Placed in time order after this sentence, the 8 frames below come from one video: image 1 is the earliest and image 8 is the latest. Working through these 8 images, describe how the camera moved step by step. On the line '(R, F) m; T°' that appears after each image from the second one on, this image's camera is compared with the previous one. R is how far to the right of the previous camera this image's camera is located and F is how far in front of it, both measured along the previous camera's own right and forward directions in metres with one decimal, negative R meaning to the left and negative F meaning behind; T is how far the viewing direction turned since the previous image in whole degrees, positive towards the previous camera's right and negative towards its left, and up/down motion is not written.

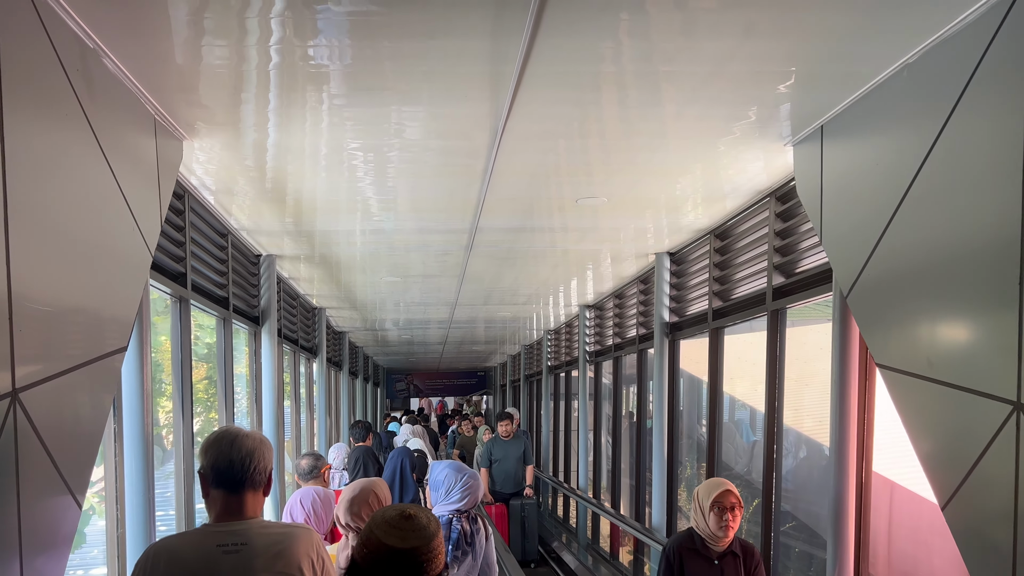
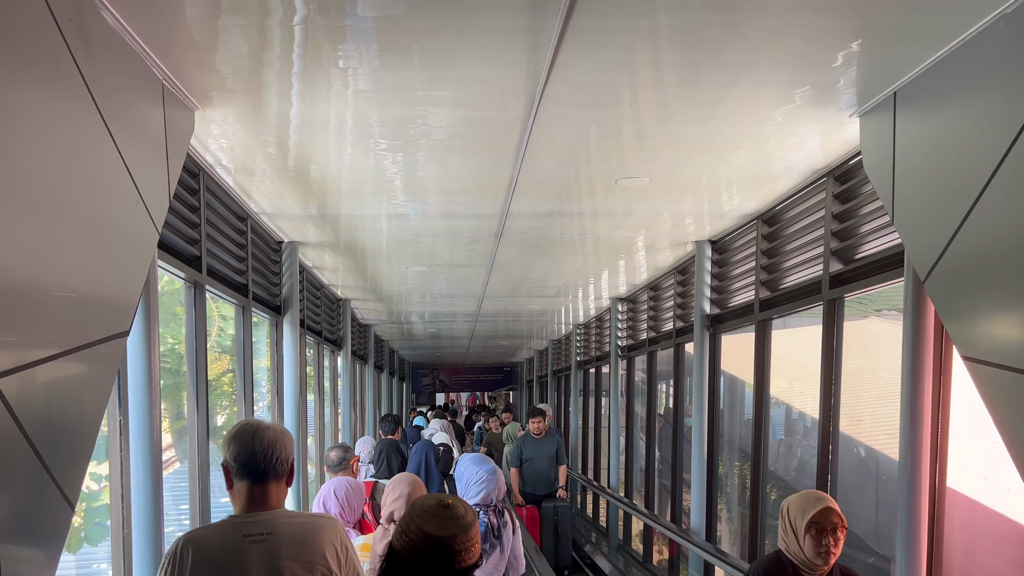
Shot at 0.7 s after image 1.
(0.0, +0.3) m; -2°
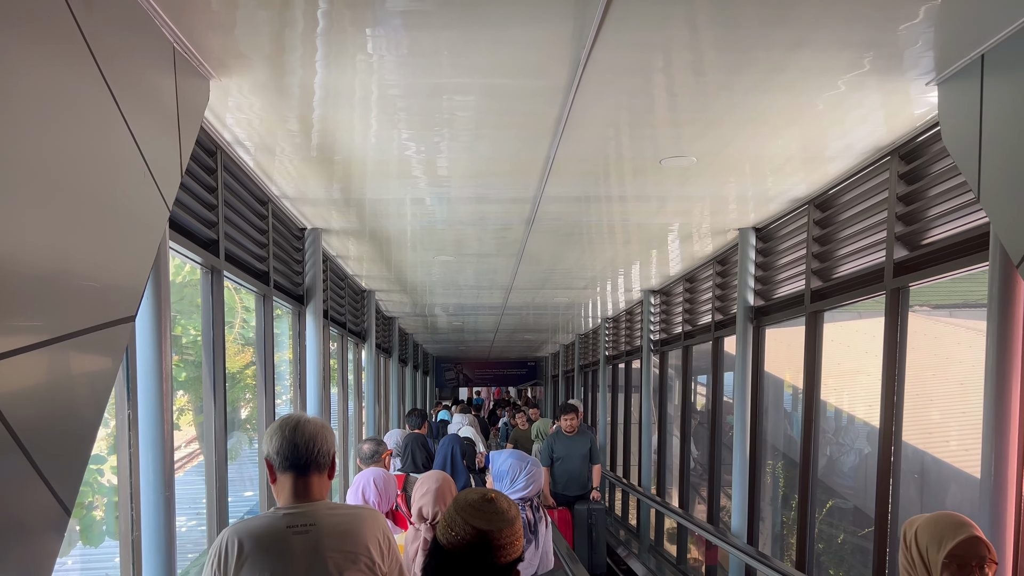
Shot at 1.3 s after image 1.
(-0.1, +0.3) m; -2°
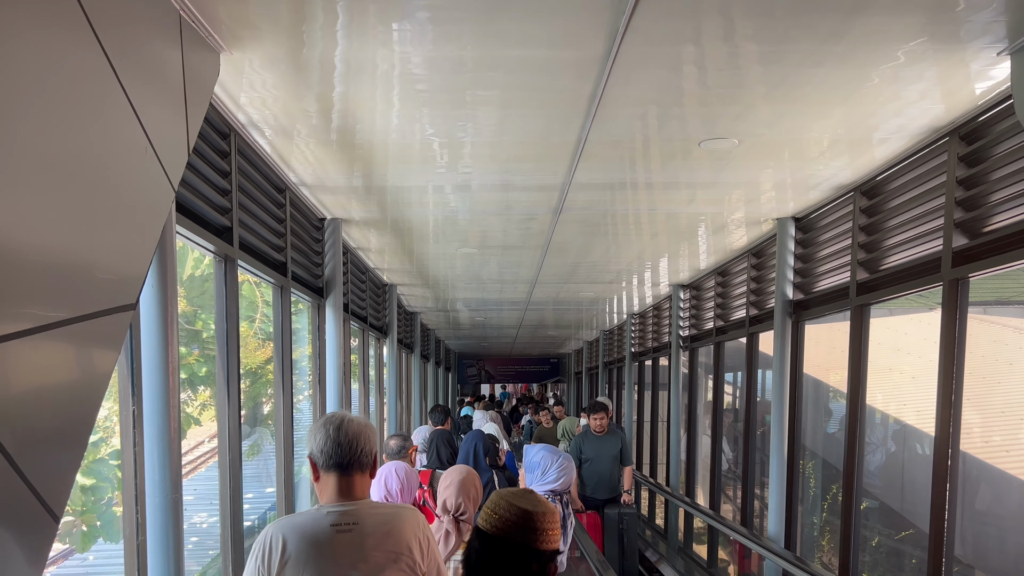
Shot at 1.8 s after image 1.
(0.0, +0.2) m; -2°
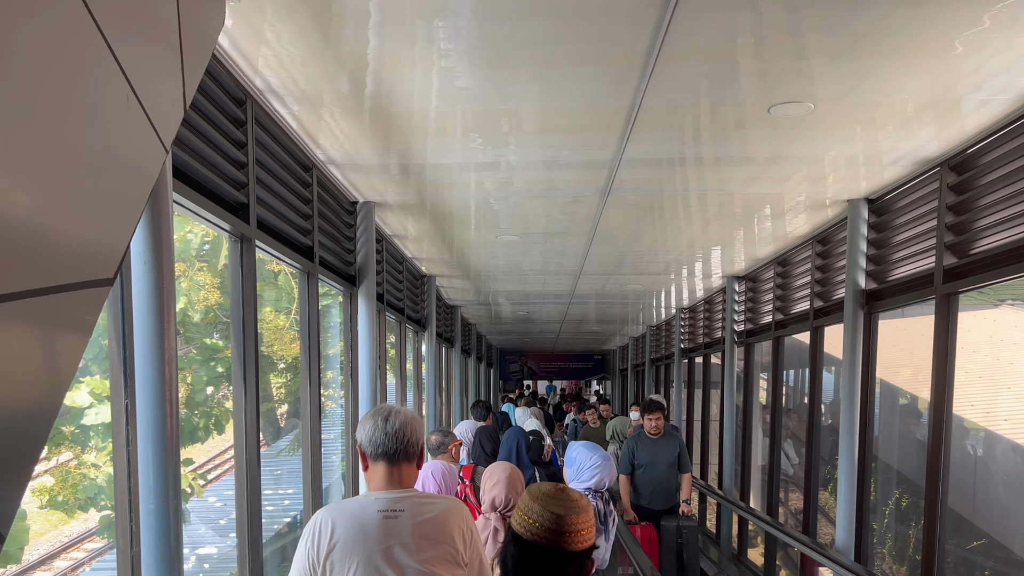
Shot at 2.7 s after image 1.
(0.0, +0.4) m; -3°
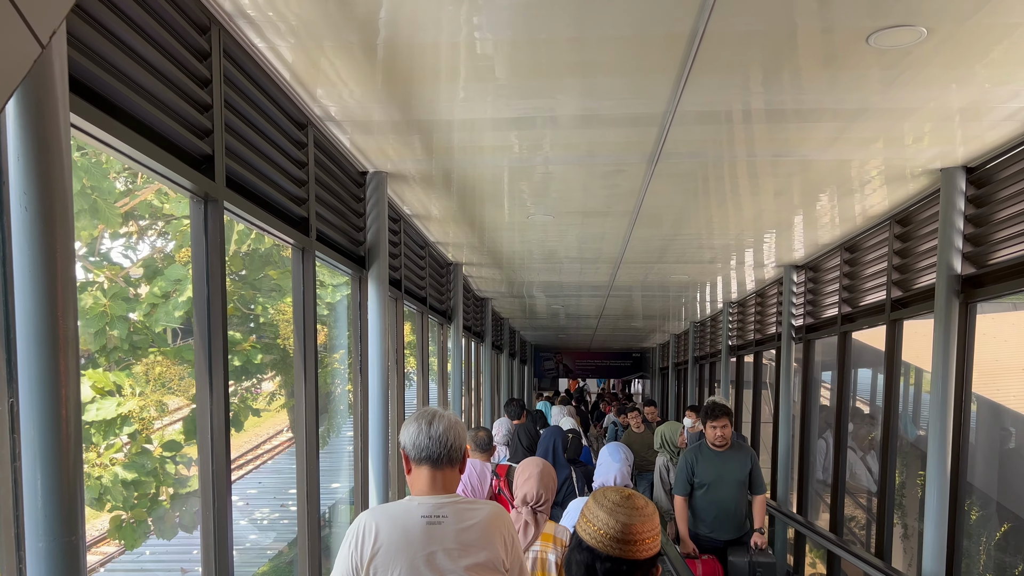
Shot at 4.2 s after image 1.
(0.0, +0.7) m; -3°
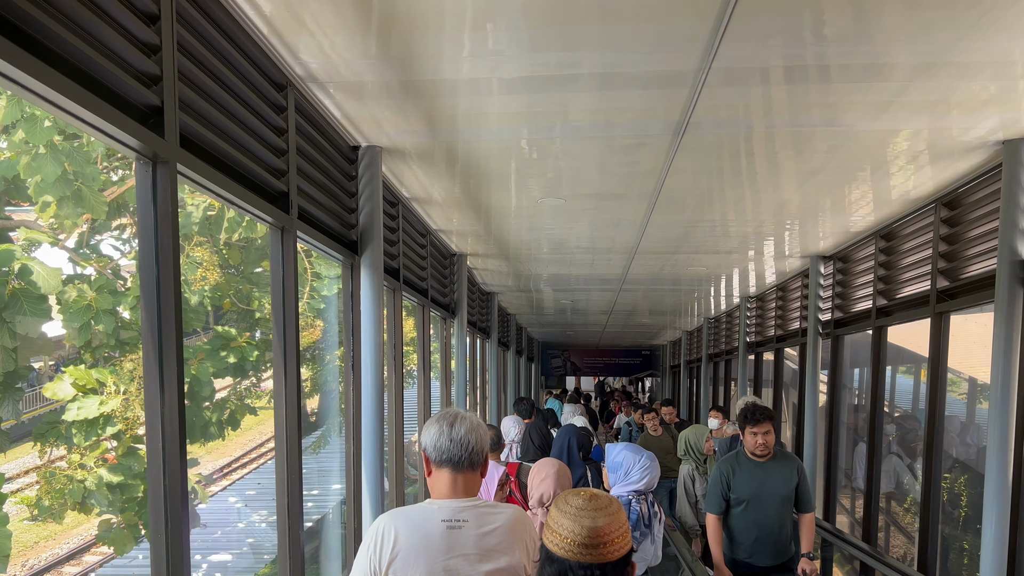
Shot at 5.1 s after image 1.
(0.0, +0.4) m; 0°
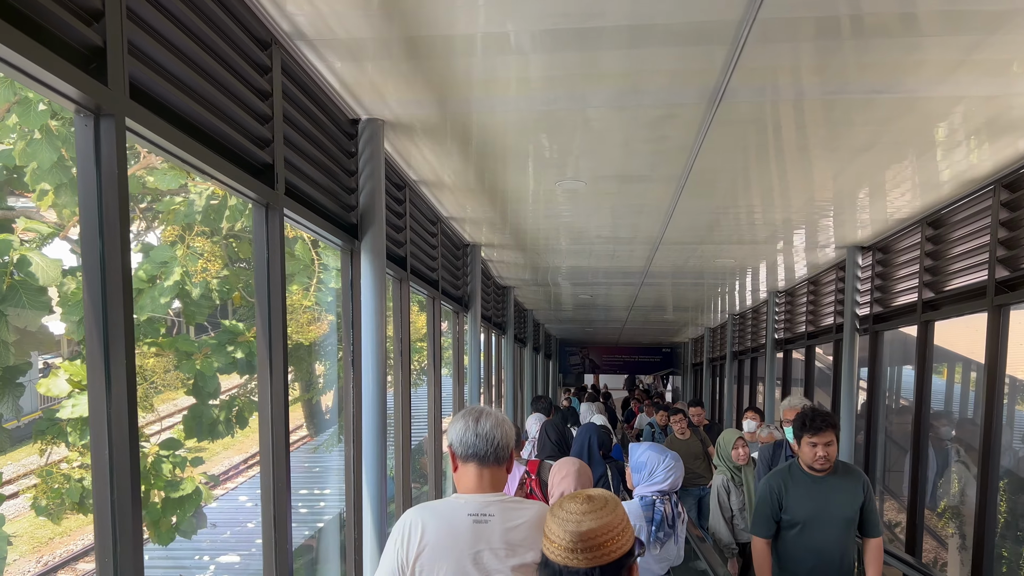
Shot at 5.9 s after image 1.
(0.0, +0.4) m; -1°
